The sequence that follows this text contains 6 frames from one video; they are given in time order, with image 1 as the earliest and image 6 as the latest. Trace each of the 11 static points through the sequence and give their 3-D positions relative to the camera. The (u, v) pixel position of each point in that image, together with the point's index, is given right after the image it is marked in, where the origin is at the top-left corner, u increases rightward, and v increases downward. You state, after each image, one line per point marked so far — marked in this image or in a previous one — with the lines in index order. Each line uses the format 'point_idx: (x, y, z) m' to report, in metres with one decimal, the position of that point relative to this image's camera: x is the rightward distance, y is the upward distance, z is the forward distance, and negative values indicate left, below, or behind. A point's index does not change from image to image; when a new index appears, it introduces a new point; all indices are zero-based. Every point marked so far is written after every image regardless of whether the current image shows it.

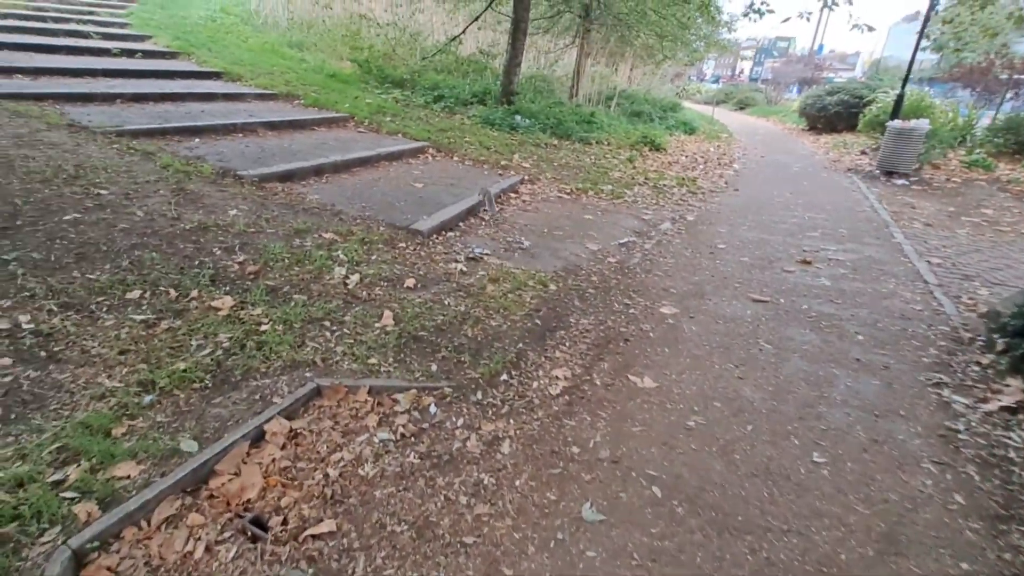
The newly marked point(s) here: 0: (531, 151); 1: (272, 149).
0: (+0.3, +2.1, +7.5) m
1: (-2.7, +1.5, +5.3) m
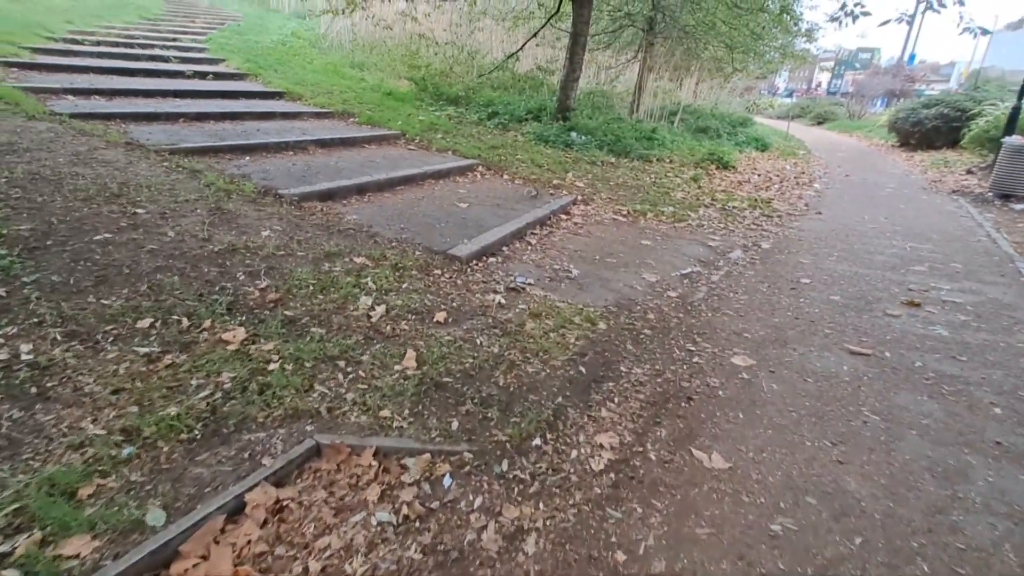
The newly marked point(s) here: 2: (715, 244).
0: (+1.1, +1.8, +7.1) m
1: (-2.1, +1.3, +5.2) m
2: (+2.0, +0.4, +4.9) m
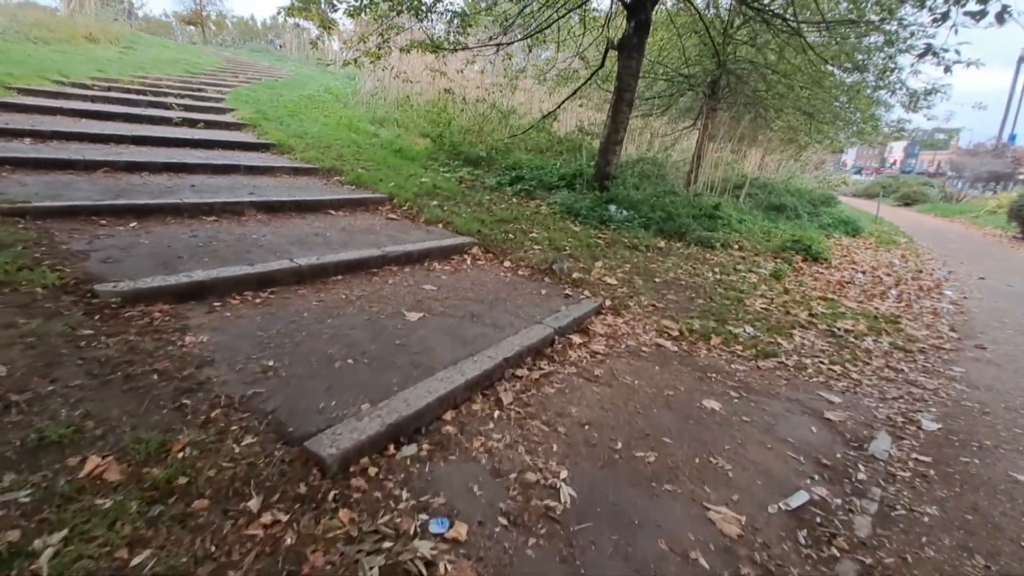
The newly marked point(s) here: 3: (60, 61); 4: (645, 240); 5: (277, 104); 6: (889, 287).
0: (+1.2, +0.3, +5.2) m
1: (-2.2, +0.4, +3.7) m
2: (+1.9, -0.7, +2.8) m
3: (-10.4, +5.2, +11.1) m
4: (+1.6, +0.6, +5.8) m
5: (-5.0, +4.0, +10.4) m
6: (+4.7, 0.0, +6.0) m
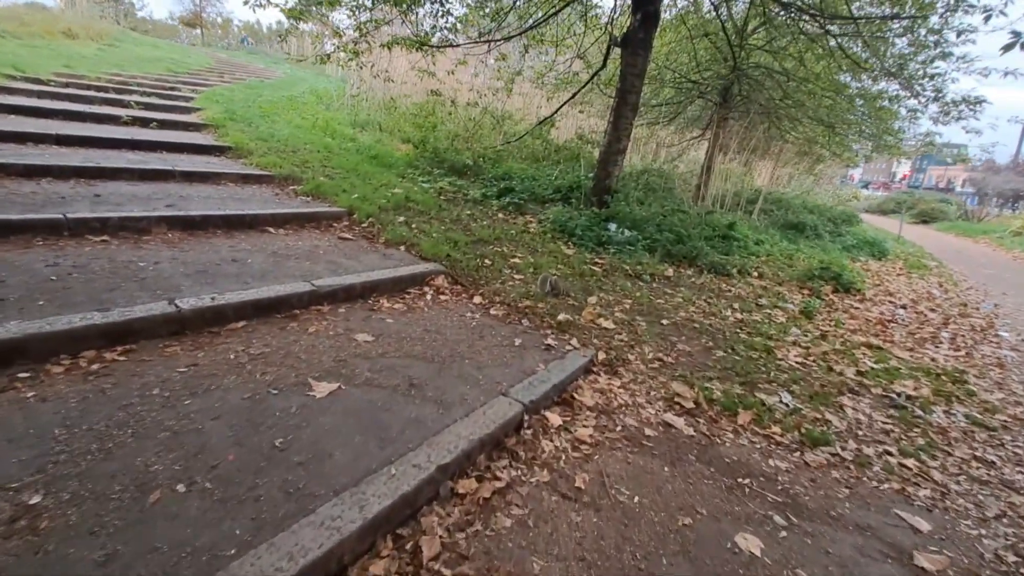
0: (+1.0, 0.0, +4.3) m
1: (-2.4, +0.1, +2.8) m
2: (+1.6, -1.1, +1.8) m
3: (-10.5, +5.0, +10.3) m
4: (+1.4, +0.2, +4.9) m
5: (-5.2, +3.7, +9.6) m
6: (+4.5, -0.4, +5.1) m
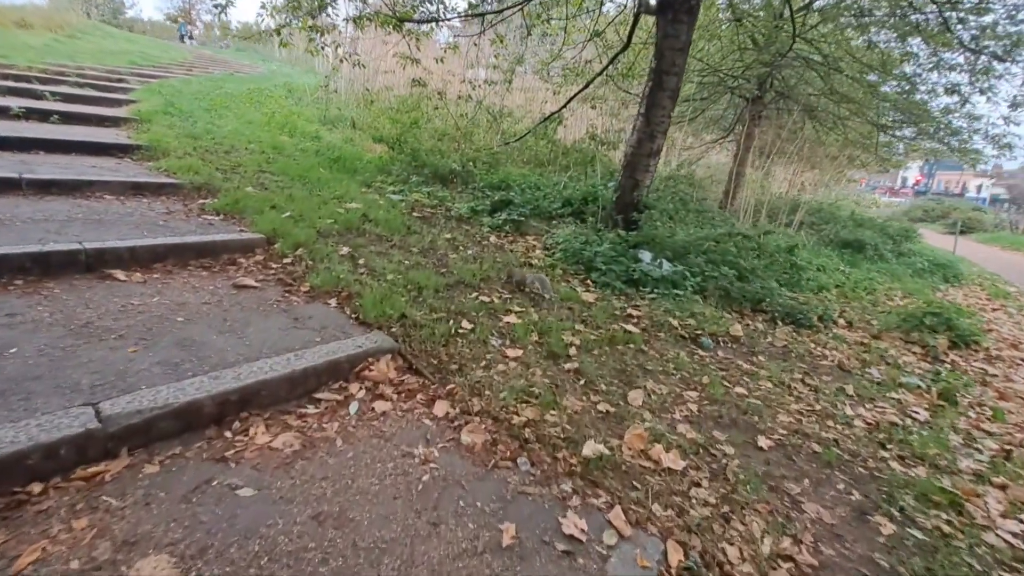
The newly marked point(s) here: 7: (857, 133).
0: (+1.0, -0.4, +2.7) m
1: (-2.4, -0.3, +1.2) m
2: (+1.6, -1.5, +0.3) m
3: (-10.5, +4.6, +8.8) m
4: (+1.4, -0.2, +3.3) m
5: (-5.2, +3.2, +8.1) m
6: (+4.4, -0.9, +3.5) m
7: (+6.6, +3.0, +9.2) m
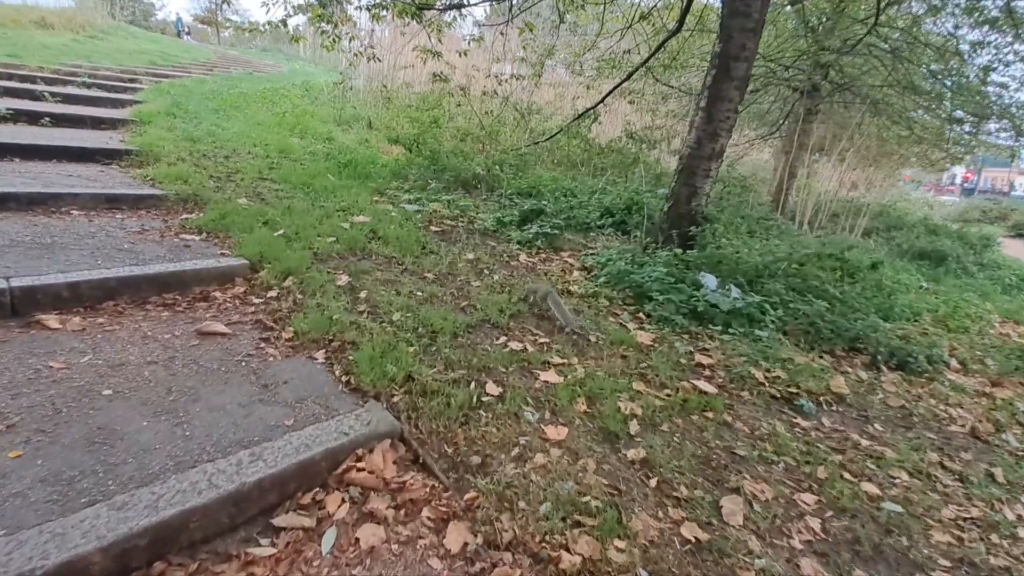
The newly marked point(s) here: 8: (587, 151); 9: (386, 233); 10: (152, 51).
0: (+1.1, -0.7, +2.0) m
1: (-2.3, -0.5, +0.7) m
2: (+1.6, -1.7, -0.5) m
3: (-9.9, +4.4, +8.7) m
4: (+1.6, -0.5, +2.6) m
5: (-4.7, +3.0, +7.6) m
6: (+4.6, -1.1, +2.6) m
7: (+7.1, +2.7, +8.2) m
8: (+1.1, +1.9, +6.8) m
9: (-0.9, +0.4, +3.4) m
10: (-10.3, +6.8, +13.9) m
